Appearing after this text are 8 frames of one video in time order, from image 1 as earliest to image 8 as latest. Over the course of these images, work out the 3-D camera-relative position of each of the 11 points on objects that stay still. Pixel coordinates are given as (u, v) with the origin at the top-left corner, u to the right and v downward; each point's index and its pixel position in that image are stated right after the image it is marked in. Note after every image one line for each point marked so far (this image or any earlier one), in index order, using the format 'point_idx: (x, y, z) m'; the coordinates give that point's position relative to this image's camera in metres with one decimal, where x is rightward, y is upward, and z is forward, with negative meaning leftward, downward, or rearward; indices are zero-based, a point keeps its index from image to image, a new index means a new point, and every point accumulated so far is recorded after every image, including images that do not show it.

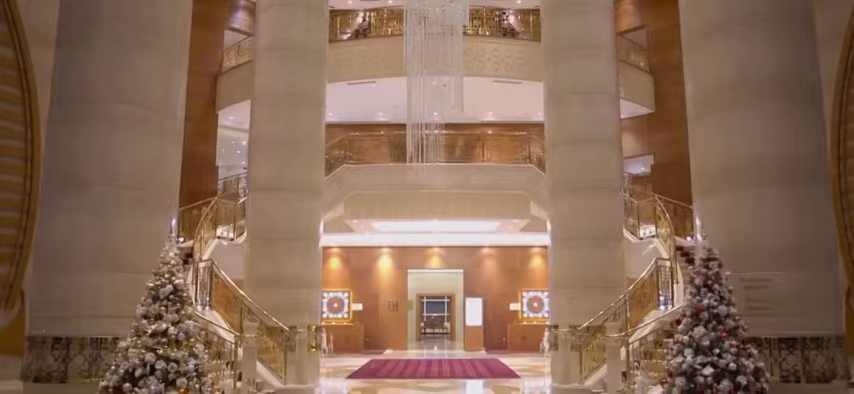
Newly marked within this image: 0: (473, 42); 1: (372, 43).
0: (+0.8, +2.7, +11.3) m
1: (-1.0, +2.7, +11.5) m
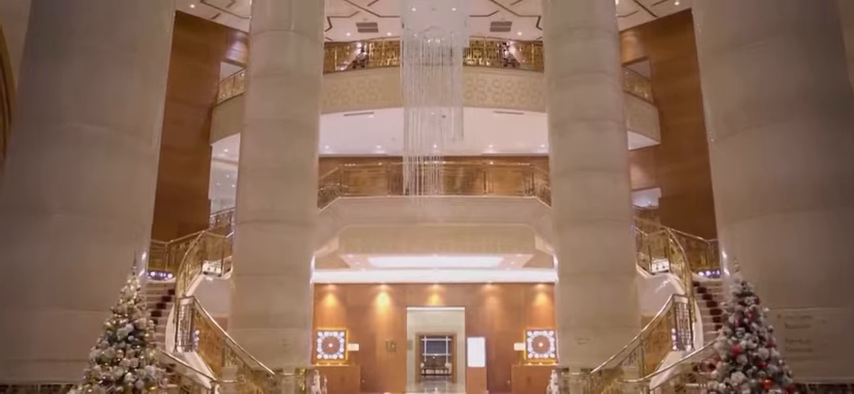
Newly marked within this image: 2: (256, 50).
0: (+0.8, +2.1, +11.1) m
1: (-1.0, +2.1, +11.2) m
2: (-1.7, +1.4, +6.4) m
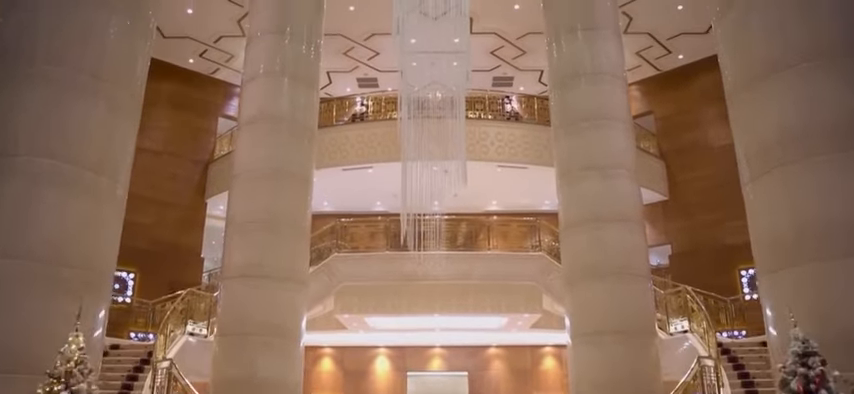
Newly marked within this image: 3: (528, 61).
0: (+0.8, +1.2, +10.9) m
1: (-1.0, +1.2, +11.0) m
2: (-1.7, +0.9, +6.1) m
3: (+1.7, +2.4, +11.4) m
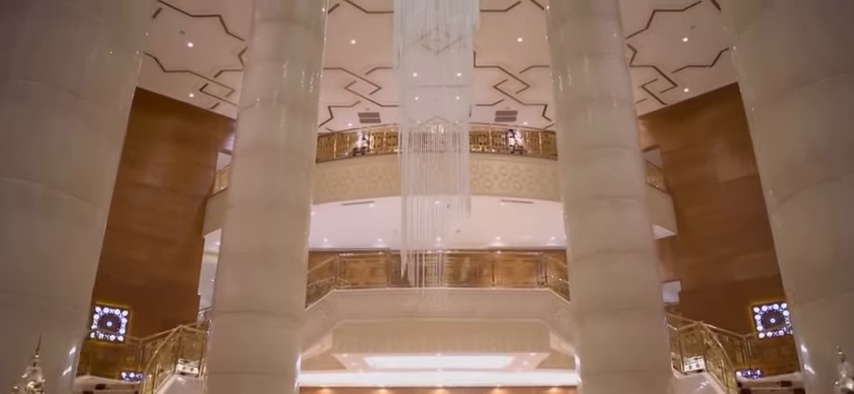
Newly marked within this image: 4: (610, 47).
0: (+0.8, +0.6, +10.7) m
1: (-0.9, +0.6, +10.8) m
2: (-1.7, +0.6, +5.9) m
3: (+1.8, +1.8, +11.3) m
4: (+1.7, +1.4, +6.1) m
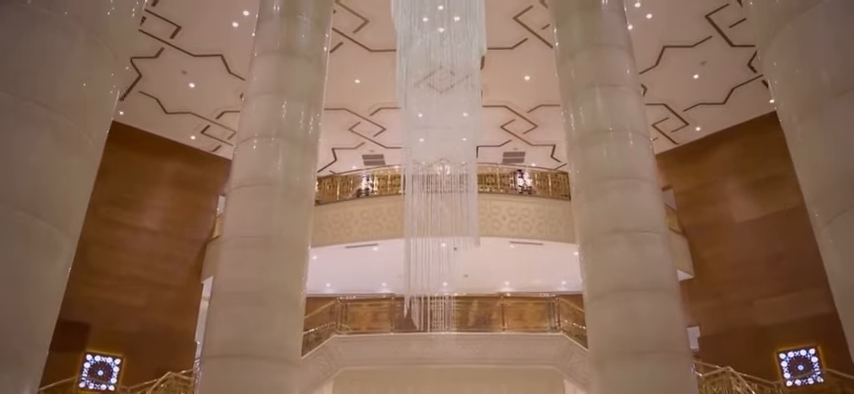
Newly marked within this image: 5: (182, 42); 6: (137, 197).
0: (+0.9, 0.0, +10.4) m
1: (-0.9, -0.1, +10.5) m
2: (-1.6, +0.3, +5.7) m
3: (+1.9, +1.0, +11.1) m
4: (+1.7, +1.1, +5.8) m
5: (-3.2, +2.1, +8.7) m
6: (-4.9, 0.0, +11.2) m
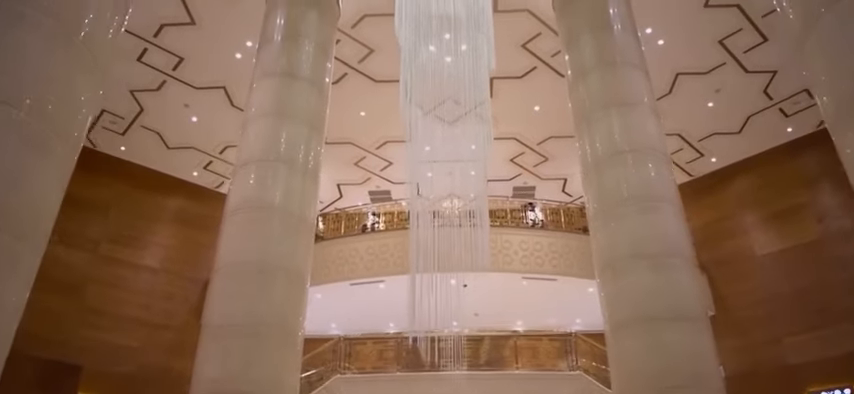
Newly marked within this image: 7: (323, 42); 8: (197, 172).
0: (+1.1, -0.6, +10.0) m
1: (-0.7, -0.6, +10.2) m
2: (-1.6, +0.1, +5.4) m
3: (+2.0, +0.5, +10.8) m
4: (+1.8, +0.8, +5.6) m
5: (-3.1, +1.6, +8.6) m
6: (-4.8, -0.6, +10.9) m
7: (-1.0, +1.5, +6.3) m
8: (-3.8, +0.4, +10.9) m
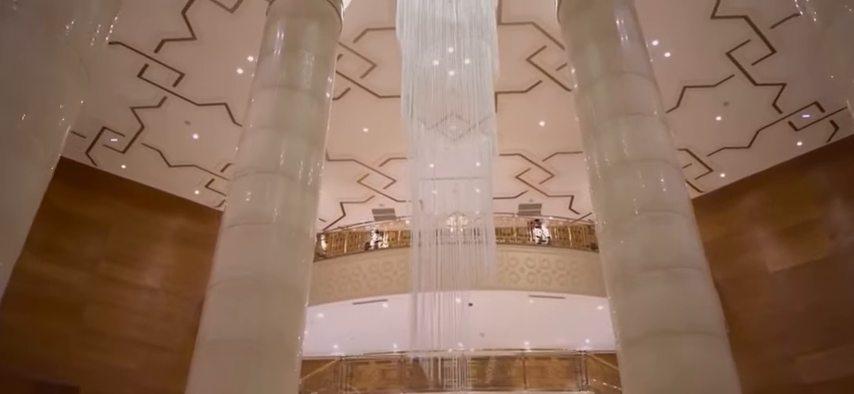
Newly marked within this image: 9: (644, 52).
0: (+1.1, -0.8, +9.8) m
1: (-0.7, -0.9, +10.0) m
2: (-1.5, 0.0, +5.2) m
3: (+2.1, +0.2, +10.6) m
4: (+1.8, +0.8, +5.4) m
5: (-3.1, +1.4, +8.5) m
6: (-4.7, -0.9, +10.8) m
7: (-1.0, +1.3, +6.2) m
8: (-3.7, +0.1, +10.8) m
9: (+1.9, +1.3, +5.9) m
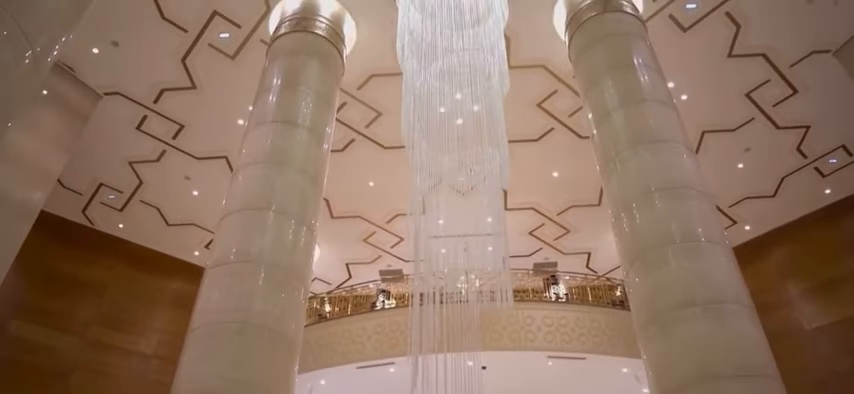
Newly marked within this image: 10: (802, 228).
0: (+1.3, -1.6, +9.3) m
1: (-0.5, -1.7, +9.4) m
2: (-1.5, -0.3, +4.8) m
3: (+2.2, -0.7, +10.1) m
4: (+1.9, +0.5, +5.0) m
5: (-3.0, +0.7, +8.2) m
6: (-4.6, -1.9, +10.2) m
7: (-0.9, +0.9, +5.9) m
8: (-3.6, -0.9, +10.3) m
9: (+2.0, +1.0, +5.5) m
10: (+5.8, -0.5, +10.3) m
